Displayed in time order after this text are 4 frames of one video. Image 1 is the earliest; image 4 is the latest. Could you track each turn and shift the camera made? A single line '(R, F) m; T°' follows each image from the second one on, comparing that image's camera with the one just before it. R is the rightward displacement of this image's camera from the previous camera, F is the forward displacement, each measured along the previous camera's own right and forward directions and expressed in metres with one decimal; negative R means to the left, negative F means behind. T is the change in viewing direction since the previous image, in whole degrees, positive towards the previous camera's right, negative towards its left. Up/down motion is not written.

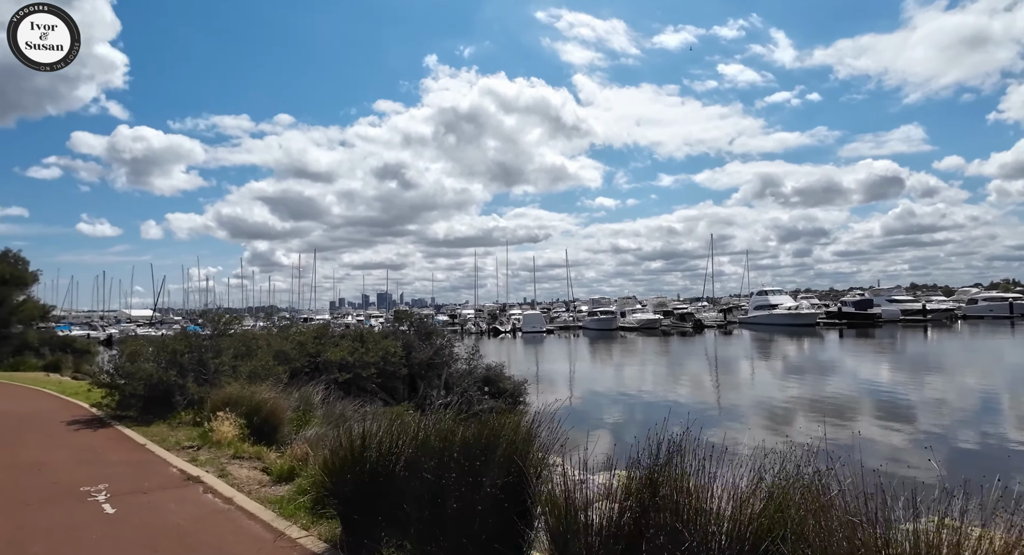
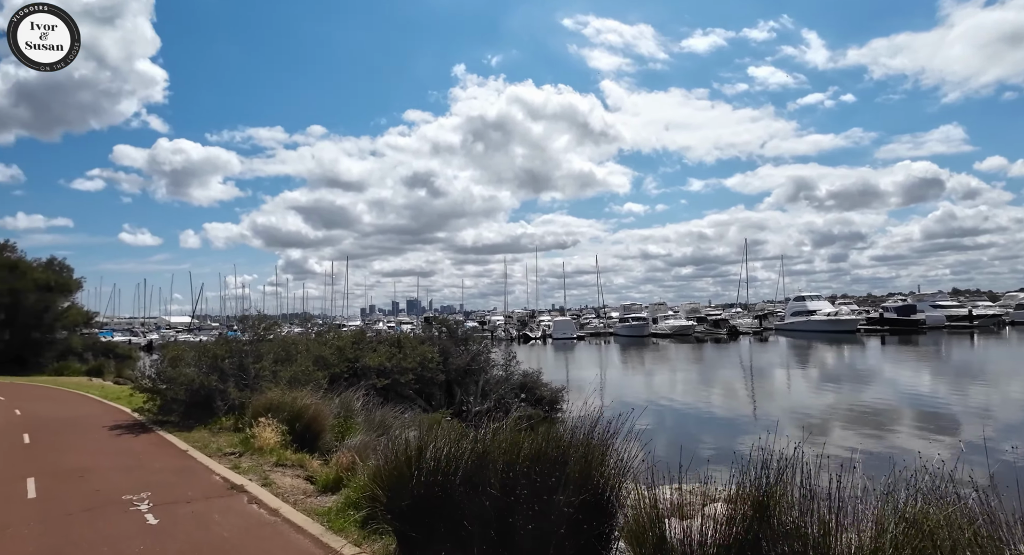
(-0.4, +0.5) m; -3°
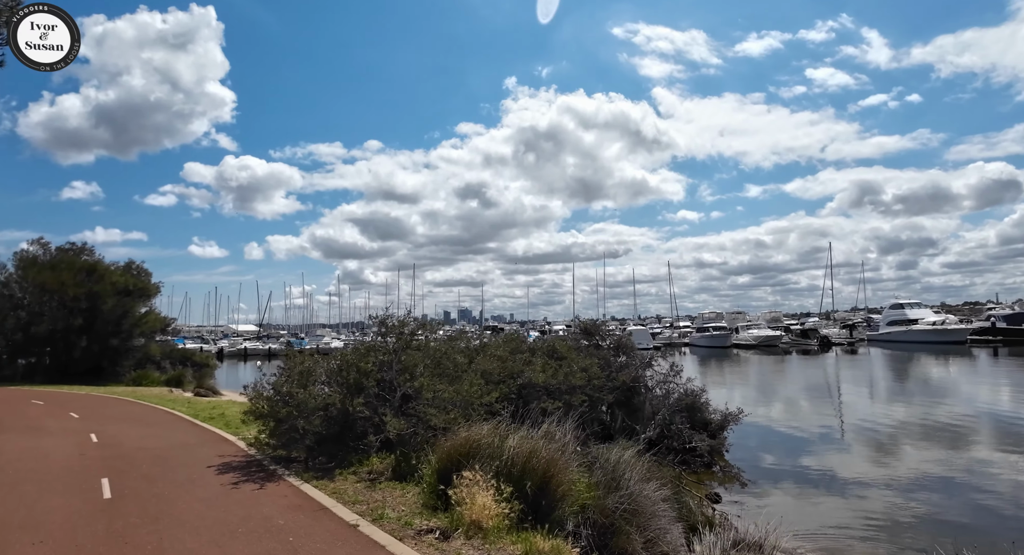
(-3.6, +4.5) m; -5°
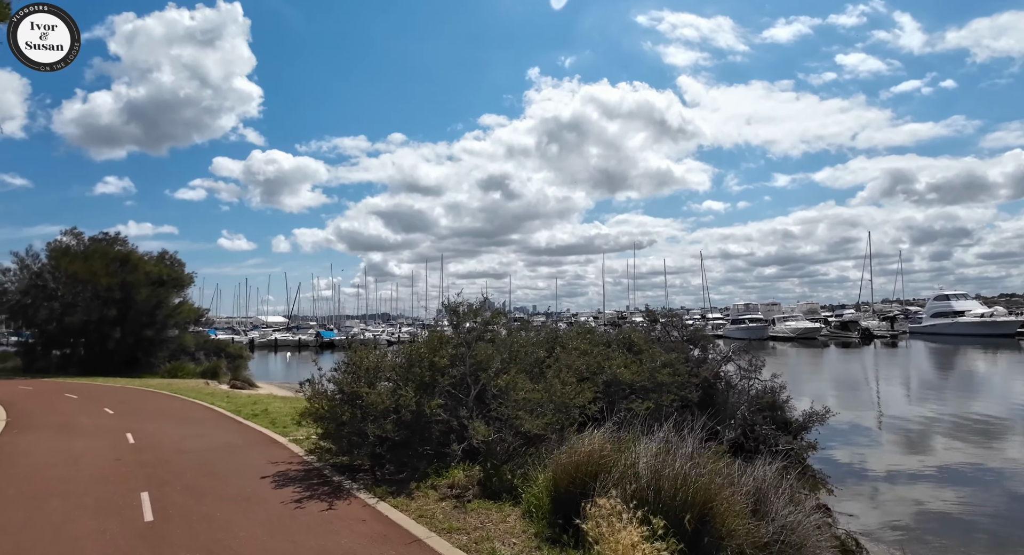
(-1.2, +1.6) m; -2°
